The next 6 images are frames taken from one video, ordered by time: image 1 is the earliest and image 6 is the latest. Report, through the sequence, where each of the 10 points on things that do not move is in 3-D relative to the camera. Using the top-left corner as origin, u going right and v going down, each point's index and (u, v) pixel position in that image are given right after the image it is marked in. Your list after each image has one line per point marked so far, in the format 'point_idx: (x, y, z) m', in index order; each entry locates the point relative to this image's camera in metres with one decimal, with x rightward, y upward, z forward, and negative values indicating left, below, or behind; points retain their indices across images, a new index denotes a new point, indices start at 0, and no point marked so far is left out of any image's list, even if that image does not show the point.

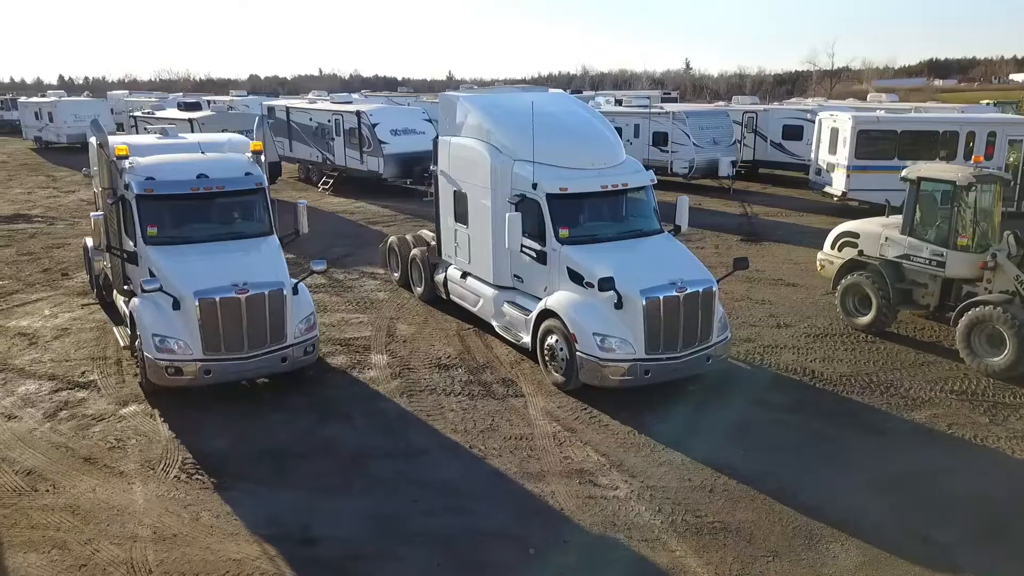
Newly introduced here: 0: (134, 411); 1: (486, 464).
0: (-4.2, -1.3, +8.8) m
1: (-0.2, -1.7, +7.5) m
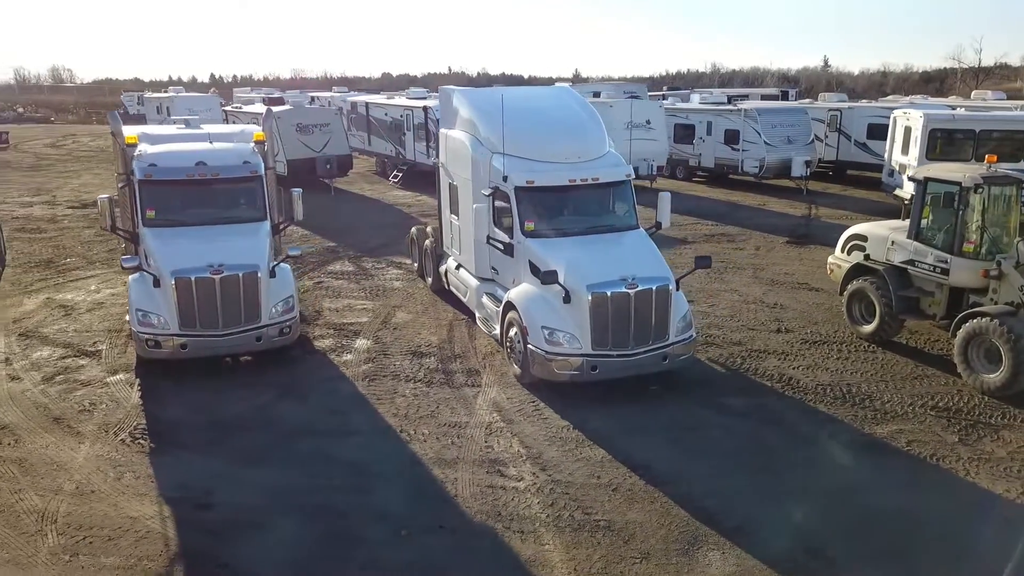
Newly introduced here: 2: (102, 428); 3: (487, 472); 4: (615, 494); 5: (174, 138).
0: (-4.7, -1.1, +9.5) m
1: (-1.0, -1.5, +7.7) m
2: (-4.2, -1.4, +8.2) m
3: (-0.2, -1.7, +7.3) m
4: (+0.9, -1.8, +6.9) m
5: (-4.8, +2.1, +11.2) m
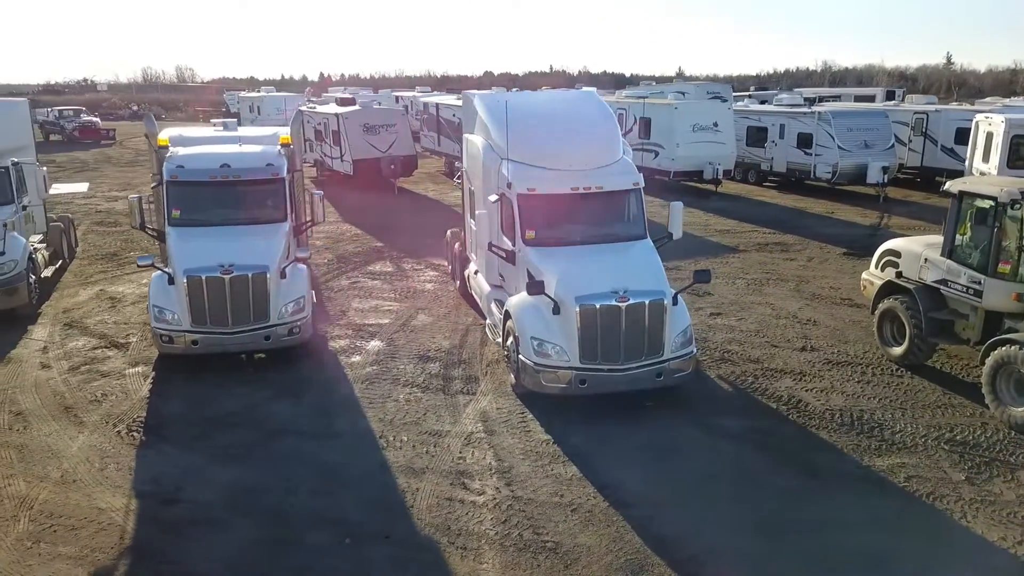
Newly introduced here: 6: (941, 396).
0: (-4.7, -1.0, +10.0) m
1: (-1.3, -1.6, +7.7) m
2: (-4.4, -1.4, +8.6) m
3: (-0.6, -1.8, +7.2) m
4: (+0.5, -1.9, +6.7) m
5: (-4.5, +2.1, +11.6) m
6: (+4.9, -1.2, +9.1) m
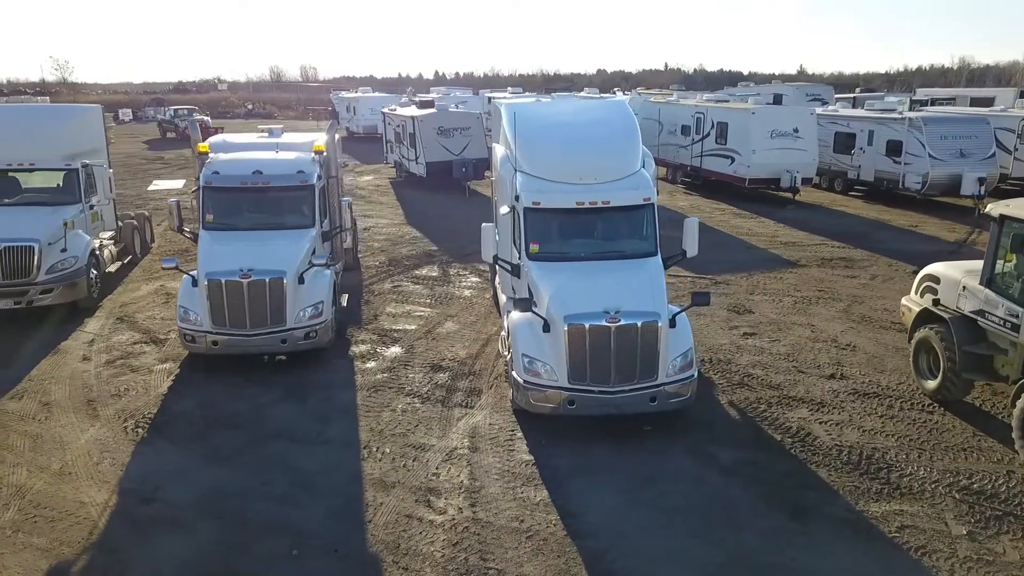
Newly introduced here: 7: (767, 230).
0: (-4.6, -1.0, +10.5) m
1: (-1.5, -1.7, +7.8) m
2: (-4.4, -1.4, +9.0) m
3: (-0.9, -1.9, +7.2) m
4: (+0.1, -2.1, +6.5) m
5: (-4.0, +2.1, +12.1) m
6: (+4.8, -1.6, +8.3) m
7: (+6.1, +1.4, +19.2) m
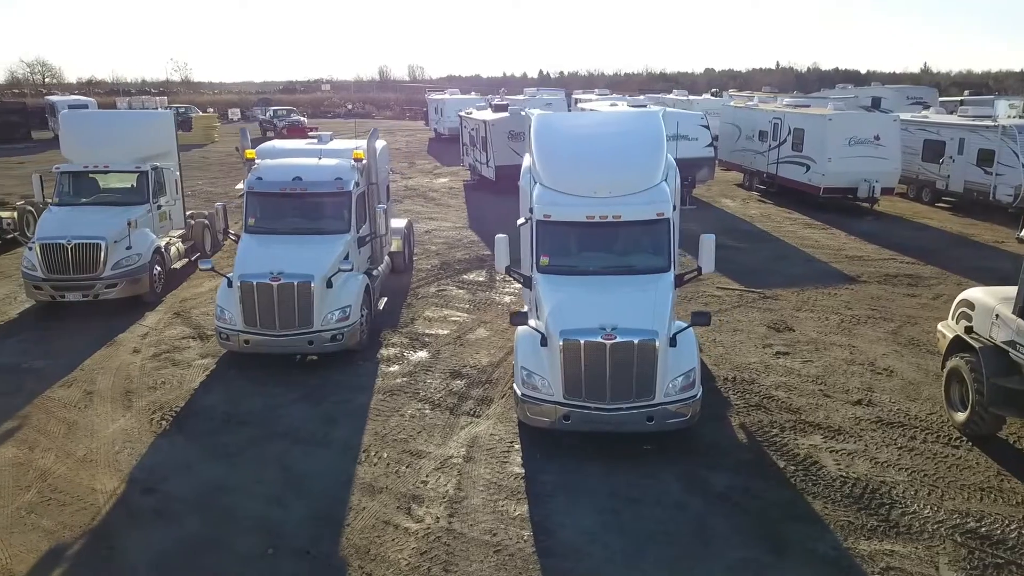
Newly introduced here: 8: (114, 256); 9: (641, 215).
0: (-4.3, -1.0, +11.1) m
1: (-1.6, -1.8, +8.0) m
2: (-4.4, -1.4, +9.6) m
3: (-1.0, -2.0, +7.4) m
4: (-0.2, -2.2, +6.6) m
5: (-3.5, +2.1, +12.6) m
6: (+4.7, -1.8, +7.8) m
7: (+7.4, +1.1, +18.4) m
8: (-6.6, +0.5, +13.3) m
9: (+1.6, +0.9, +9.3) m
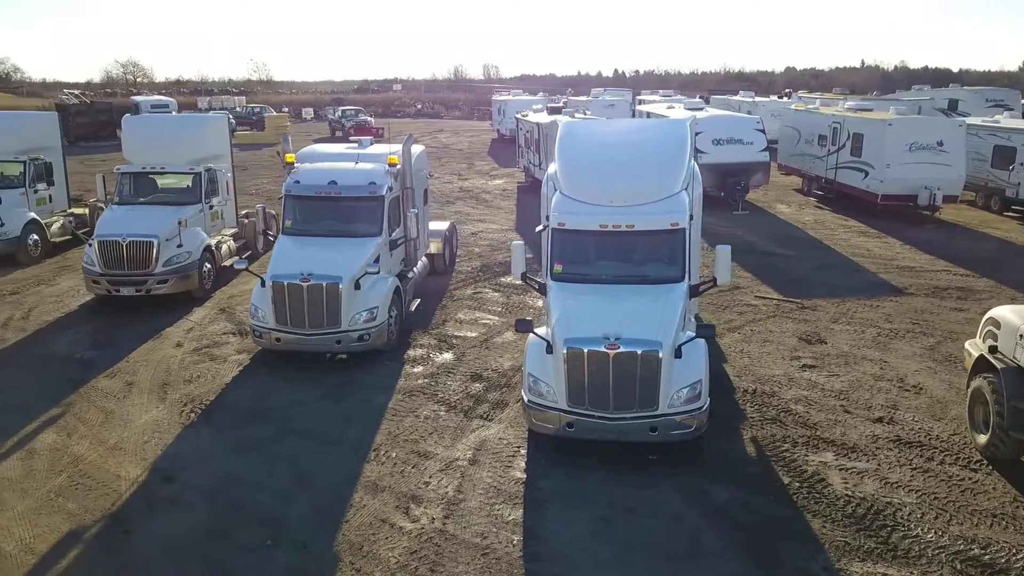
0: (-4.0, -1.0, +11.6) m
1: (-1.6, -1.9, +8.3) m
2: (-4.2, -1.4, +10.1) m
3: (-1.1, -2.1, +7.6) m
4: (-0.3, -2.3, +6.8) m
5: (-2.9, +2.1, +13.0) m
6: (+4.7, -2.0, +7.5) m
7: (+8.4, +0.8, +17.8) m
8: (-6.0, +0.6, +13.9) m
9: (+1.8, +0.8, +9.3) m
